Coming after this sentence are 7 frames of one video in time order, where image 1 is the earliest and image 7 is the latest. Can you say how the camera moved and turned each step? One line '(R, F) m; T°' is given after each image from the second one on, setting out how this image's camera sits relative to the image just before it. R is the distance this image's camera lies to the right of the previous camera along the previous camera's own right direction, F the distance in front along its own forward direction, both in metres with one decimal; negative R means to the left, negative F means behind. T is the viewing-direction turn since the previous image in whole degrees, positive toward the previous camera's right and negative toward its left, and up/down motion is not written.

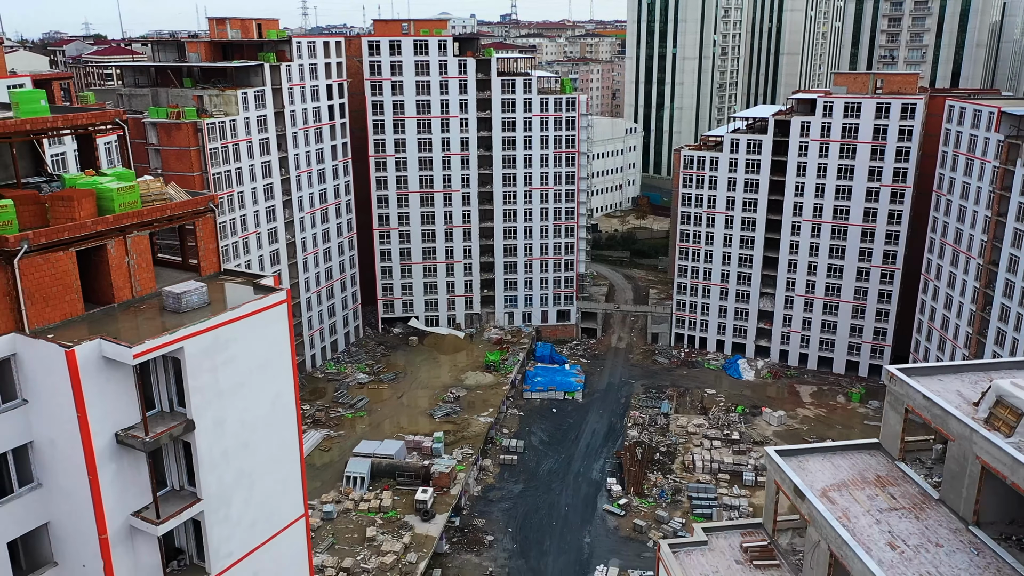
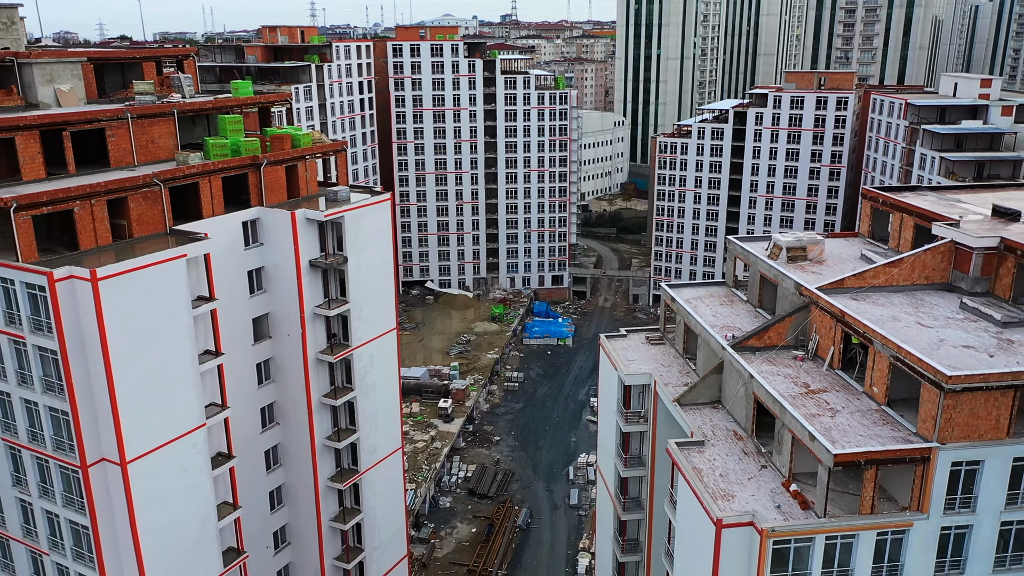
(-0.3, -16.4) m; 0°
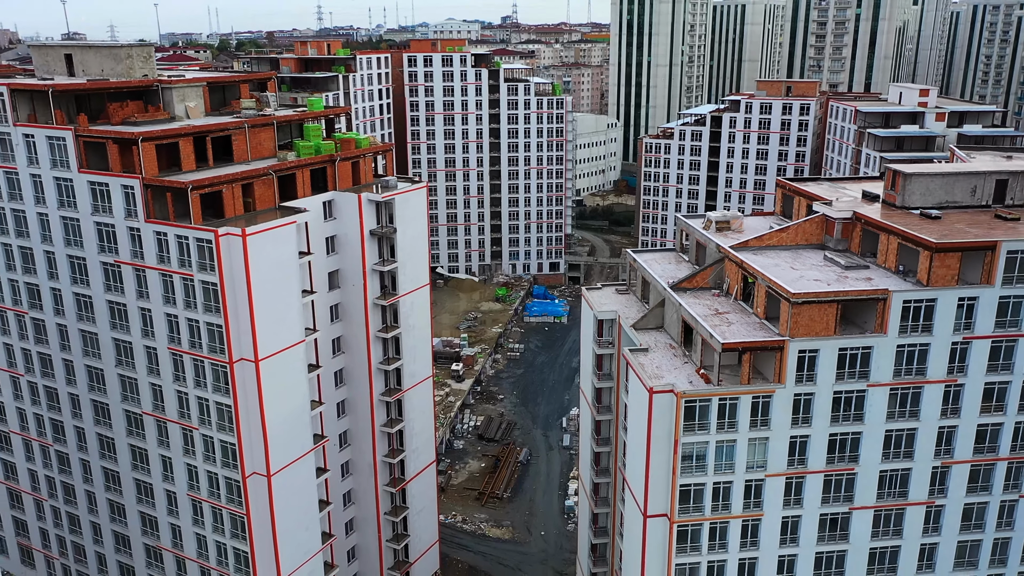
(-0.3, -13.0) m; 0°
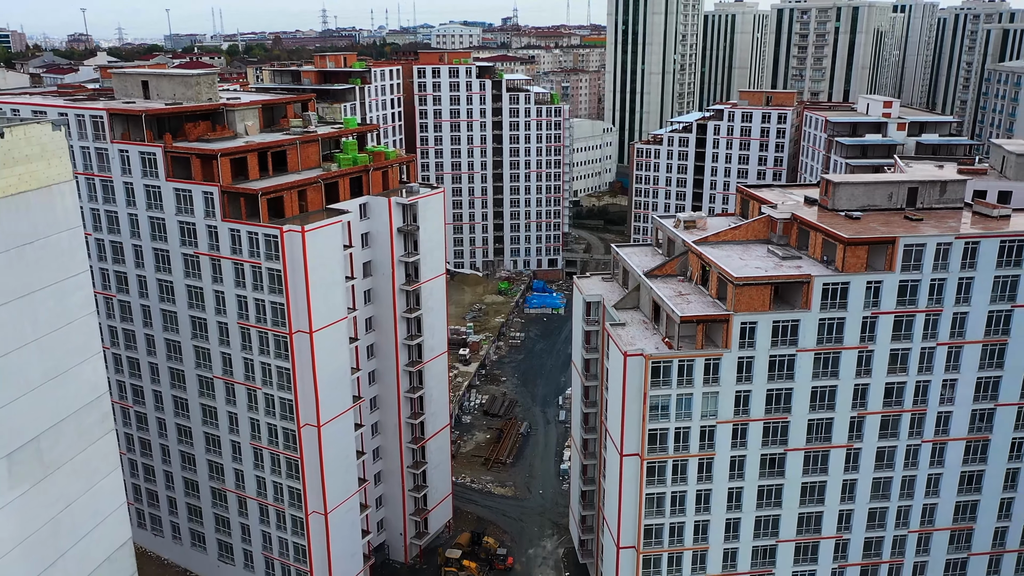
(-0.3, -9.8) m; 0°
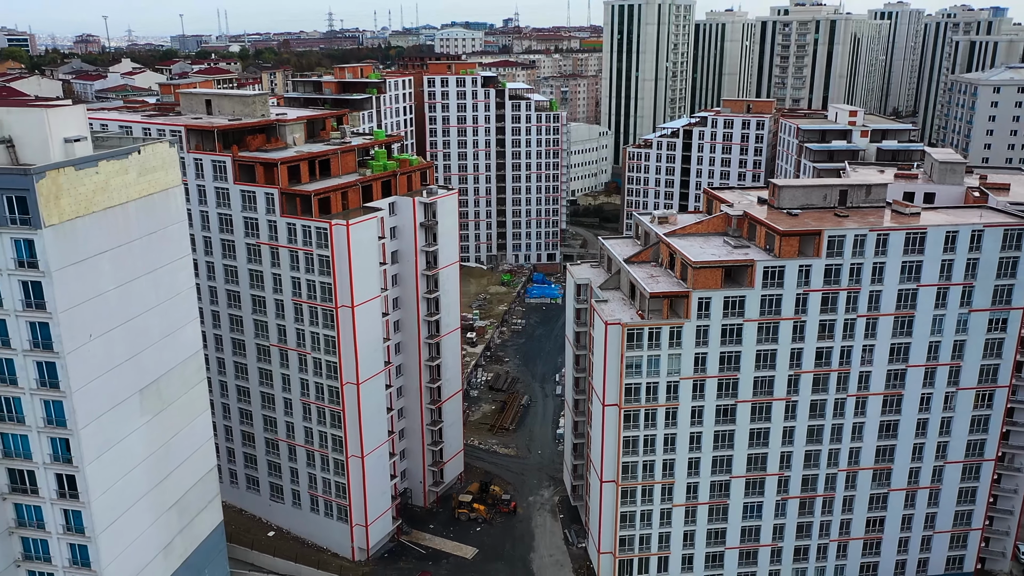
(-0.3, -11.6) m; 0°
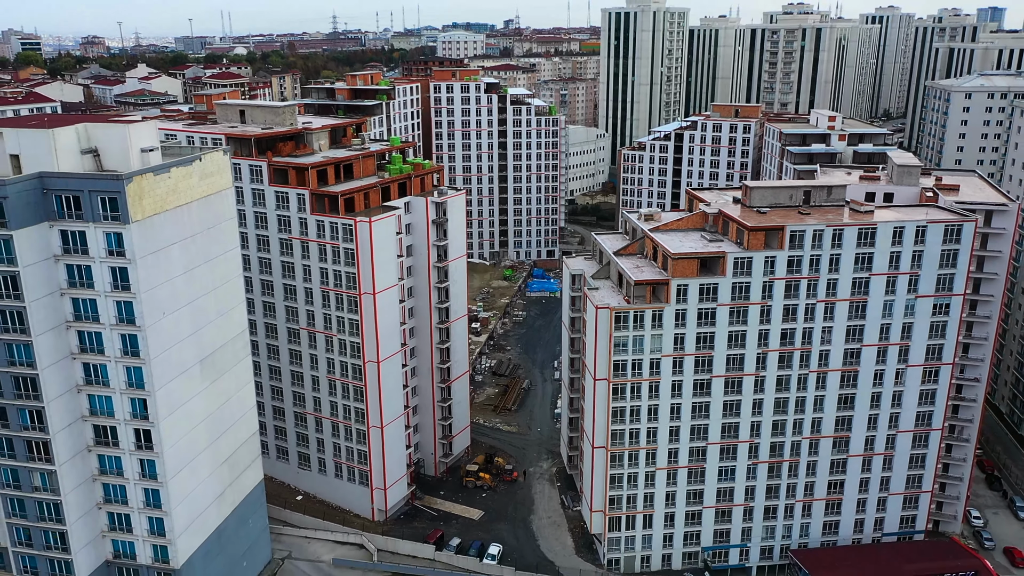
(-0.2, -8.3) m; 0°
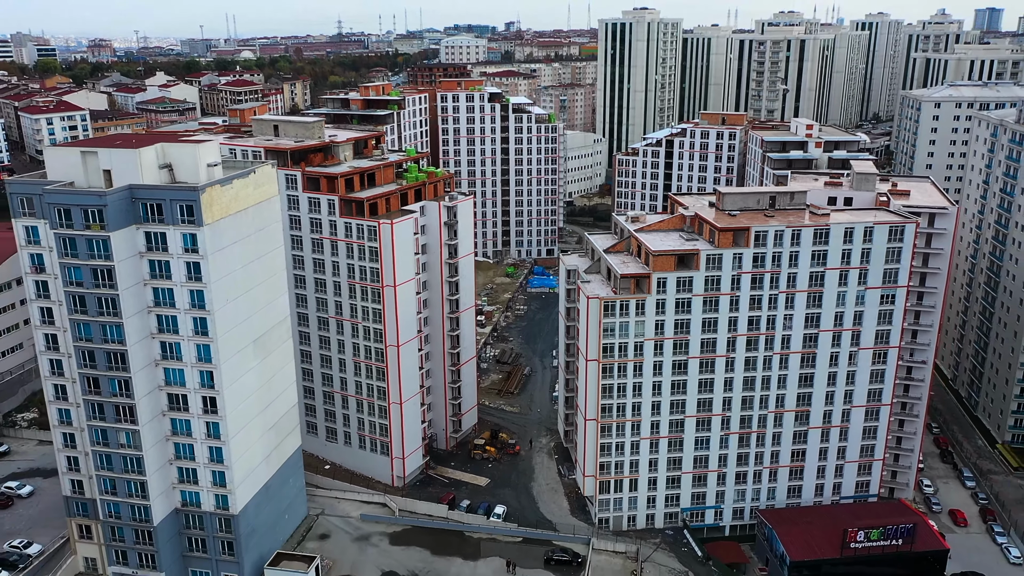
(-0.2, -10.4) m; 0°
